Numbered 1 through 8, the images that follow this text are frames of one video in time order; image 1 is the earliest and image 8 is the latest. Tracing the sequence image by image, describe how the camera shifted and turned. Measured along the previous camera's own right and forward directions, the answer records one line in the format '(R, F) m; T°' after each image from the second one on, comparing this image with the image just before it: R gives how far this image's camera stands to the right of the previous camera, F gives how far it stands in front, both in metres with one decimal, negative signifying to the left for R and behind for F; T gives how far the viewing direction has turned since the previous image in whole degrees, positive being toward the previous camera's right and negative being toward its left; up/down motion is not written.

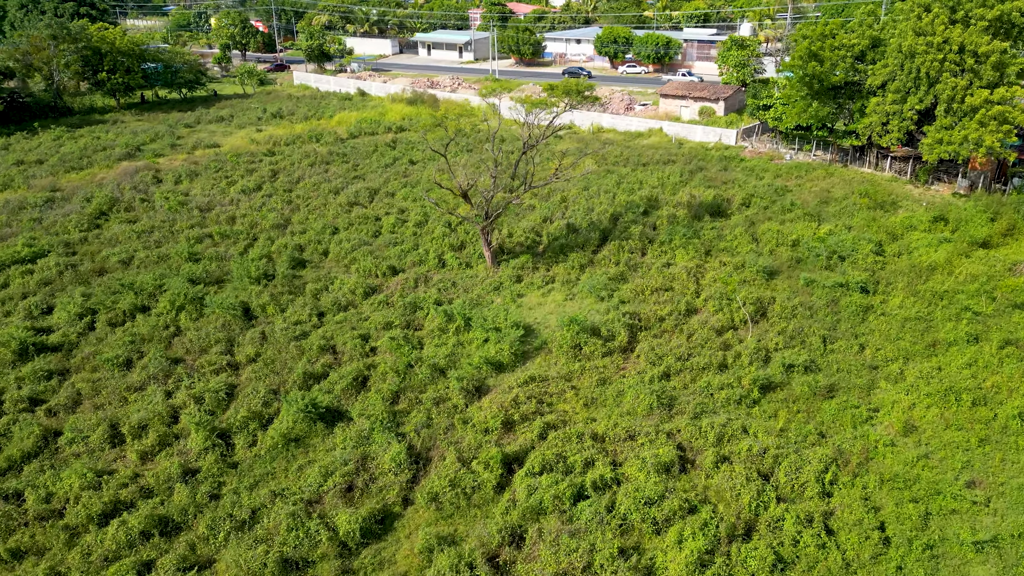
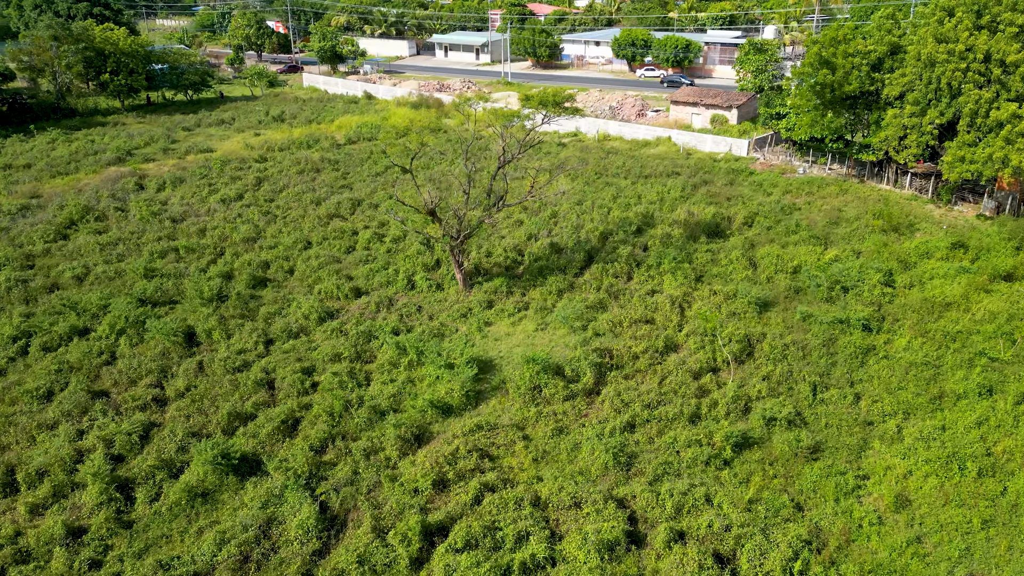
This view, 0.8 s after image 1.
(+1.2, +1.3) m; -2°
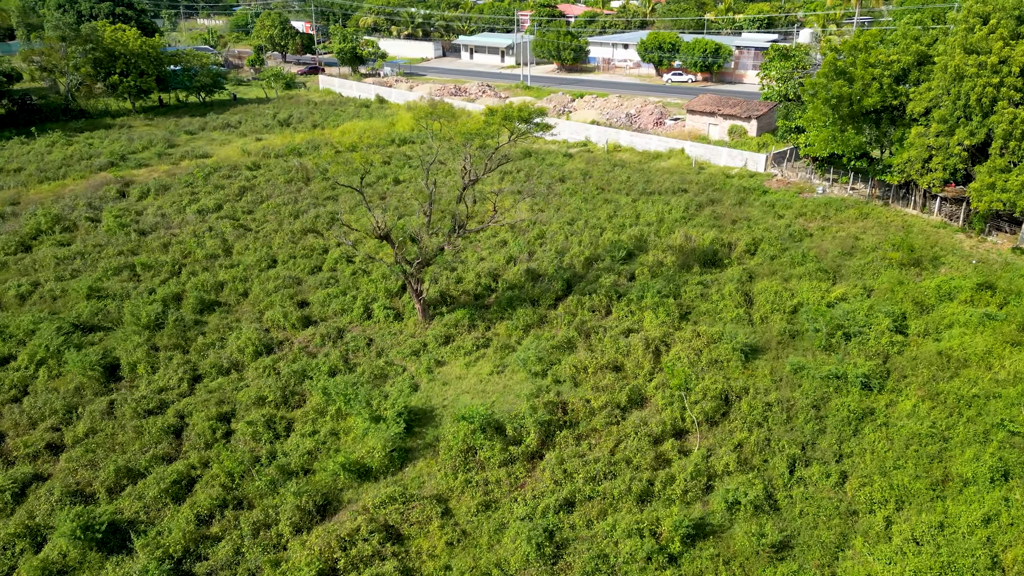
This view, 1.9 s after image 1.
(+1.5, +1.6) m; -3°
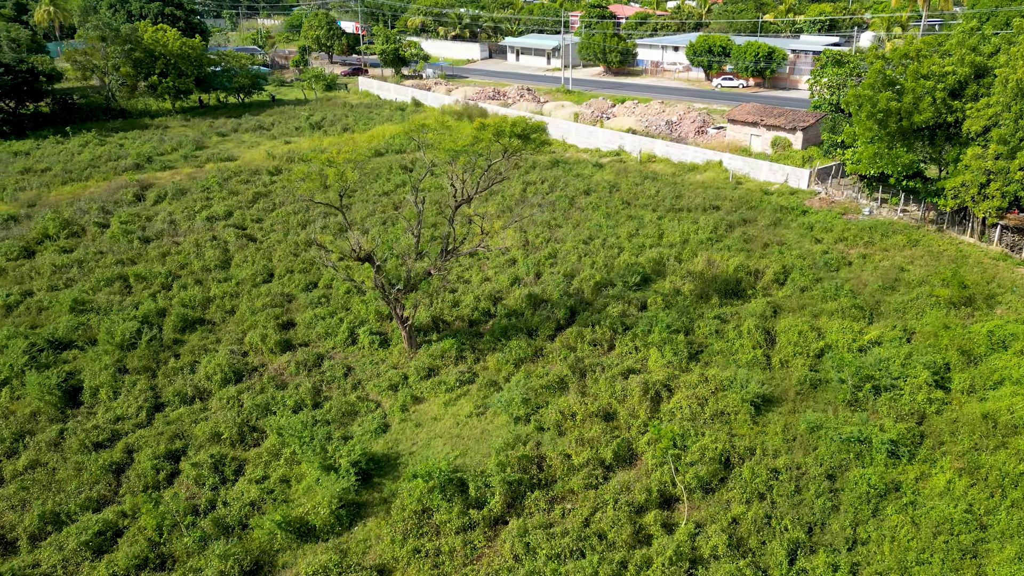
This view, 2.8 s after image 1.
(+1.1, +1.3) m; -4°
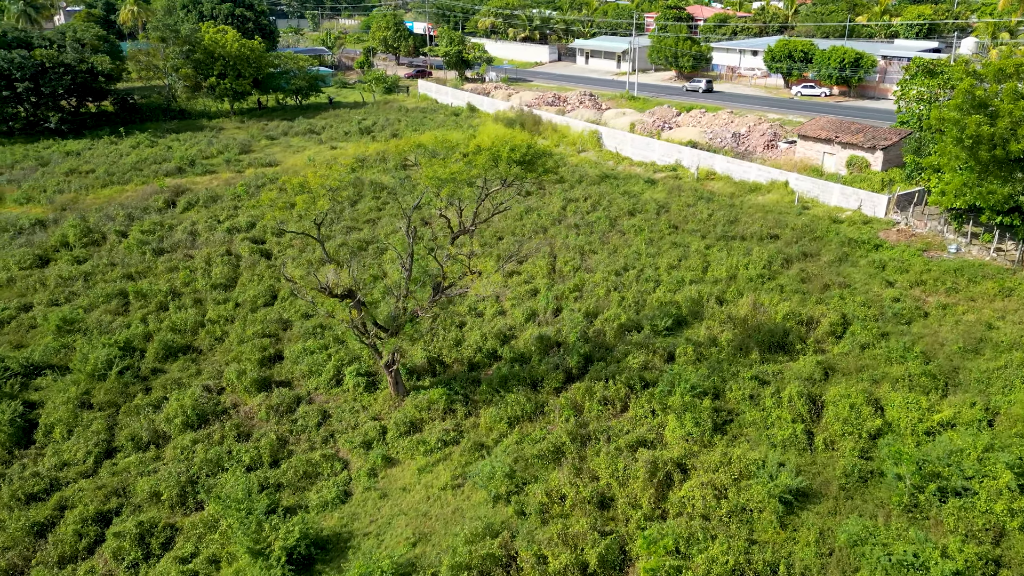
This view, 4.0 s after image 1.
(+1.2, +1.8) m; -6°
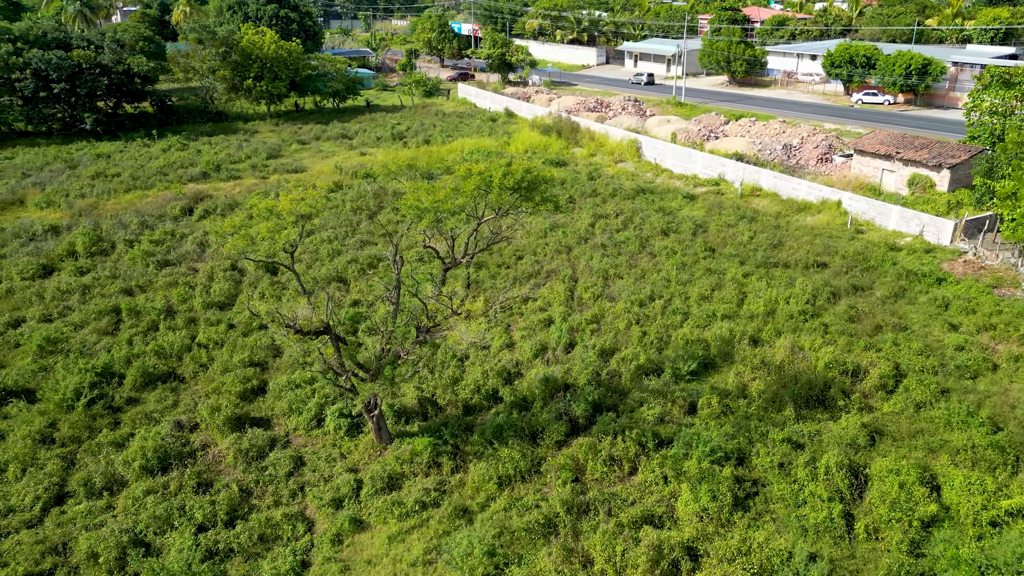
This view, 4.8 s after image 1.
(+0.7, +1.4) m; -4°
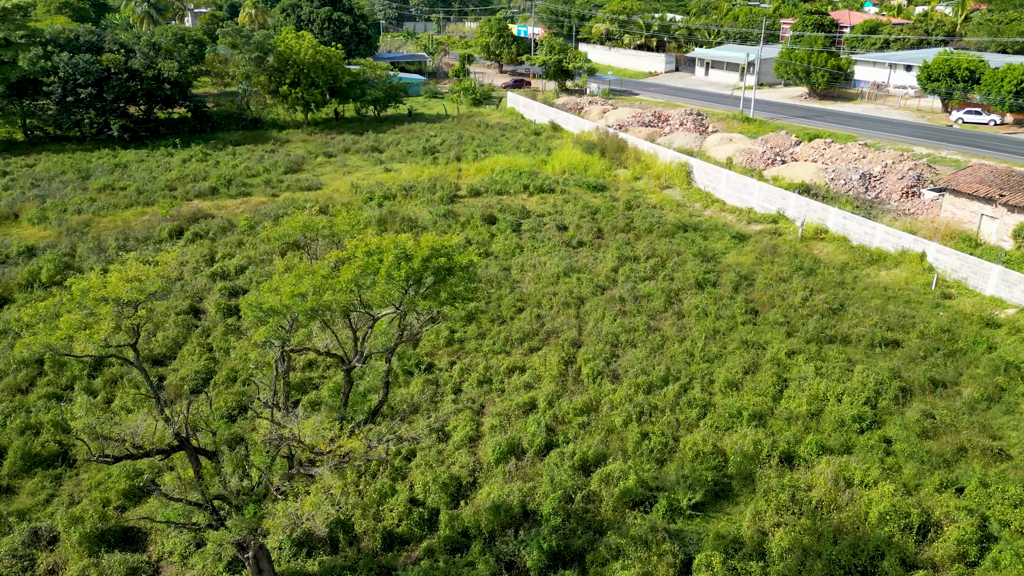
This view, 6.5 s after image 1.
(+1.6, +2.9) m; -6°
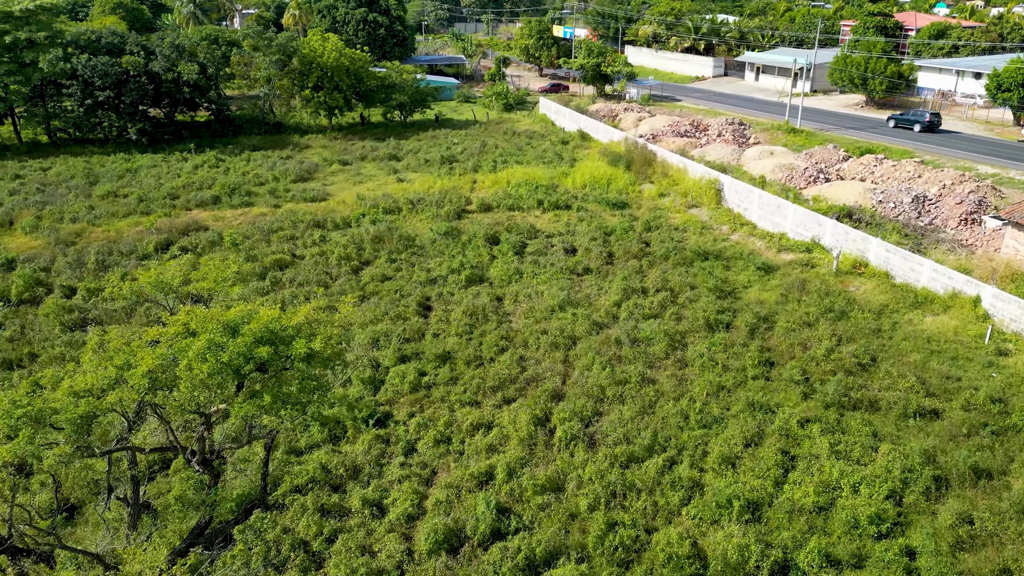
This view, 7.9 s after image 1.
(+1.3, +1.7) m; -4°
